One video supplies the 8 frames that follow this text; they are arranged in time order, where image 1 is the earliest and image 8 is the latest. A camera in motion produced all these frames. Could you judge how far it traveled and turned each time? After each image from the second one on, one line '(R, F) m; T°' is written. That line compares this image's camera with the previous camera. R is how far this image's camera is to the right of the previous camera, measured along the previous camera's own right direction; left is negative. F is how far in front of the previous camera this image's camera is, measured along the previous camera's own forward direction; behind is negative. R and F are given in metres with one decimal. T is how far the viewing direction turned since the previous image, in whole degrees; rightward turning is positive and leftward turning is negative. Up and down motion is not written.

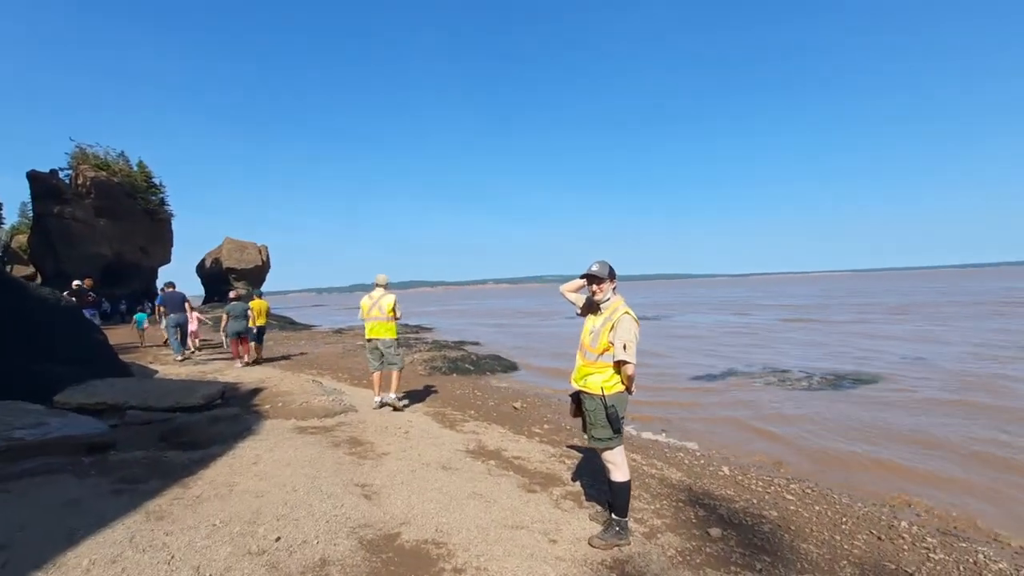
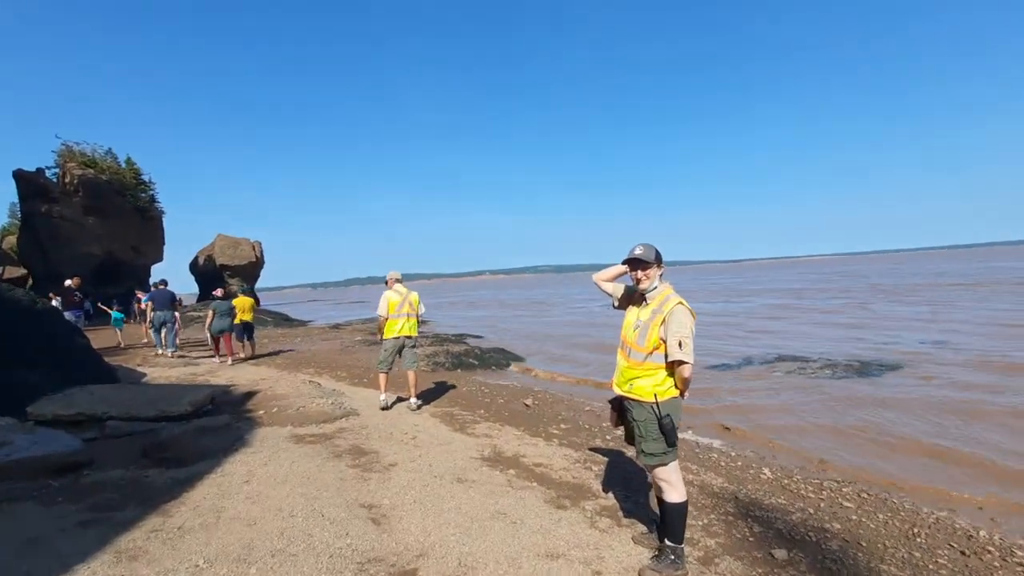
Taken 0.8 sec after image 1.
(-0.3, +0.7) m; 0°
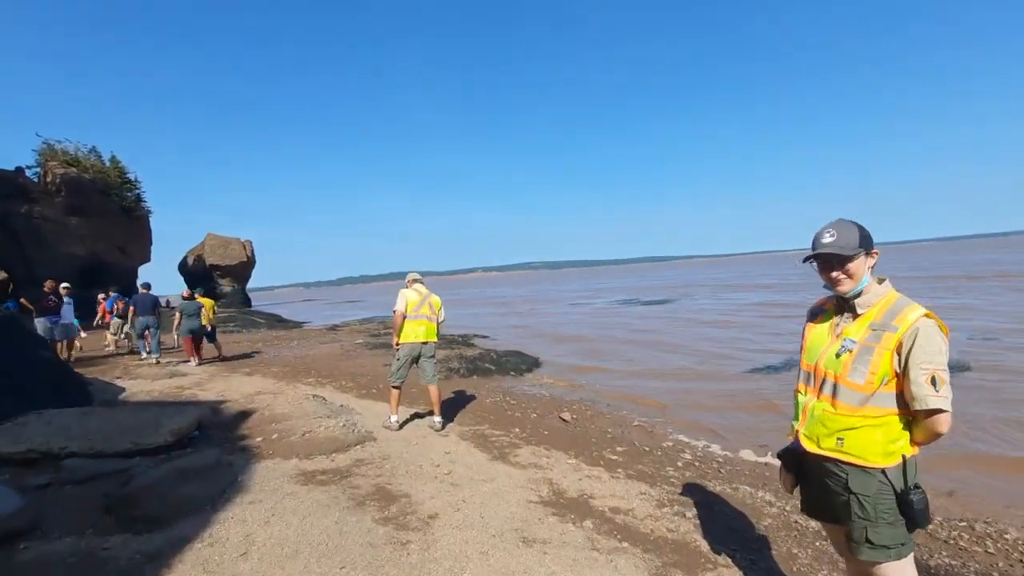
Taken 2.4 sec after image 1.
(-0.7, +1.4) m; +1°
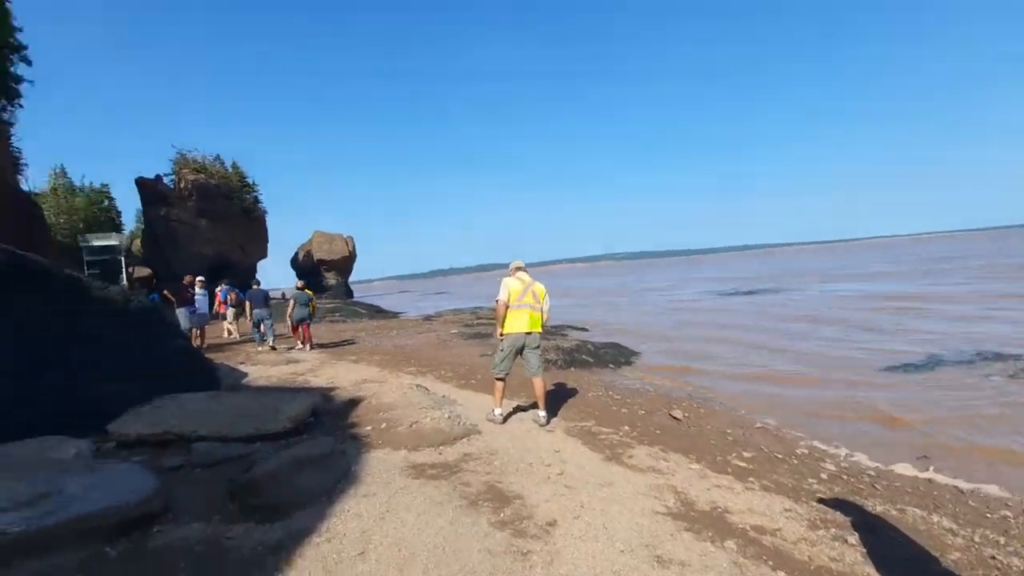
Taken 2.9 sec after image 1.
(-0.3, +0.4) m; -10°
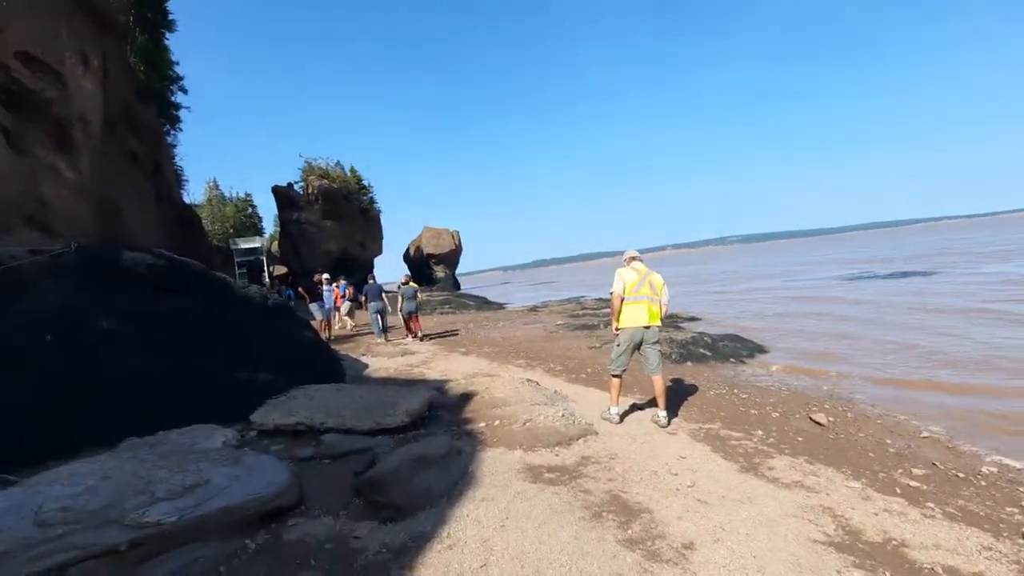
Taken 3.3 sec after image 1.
(-0.2, +0.3) m; -11°
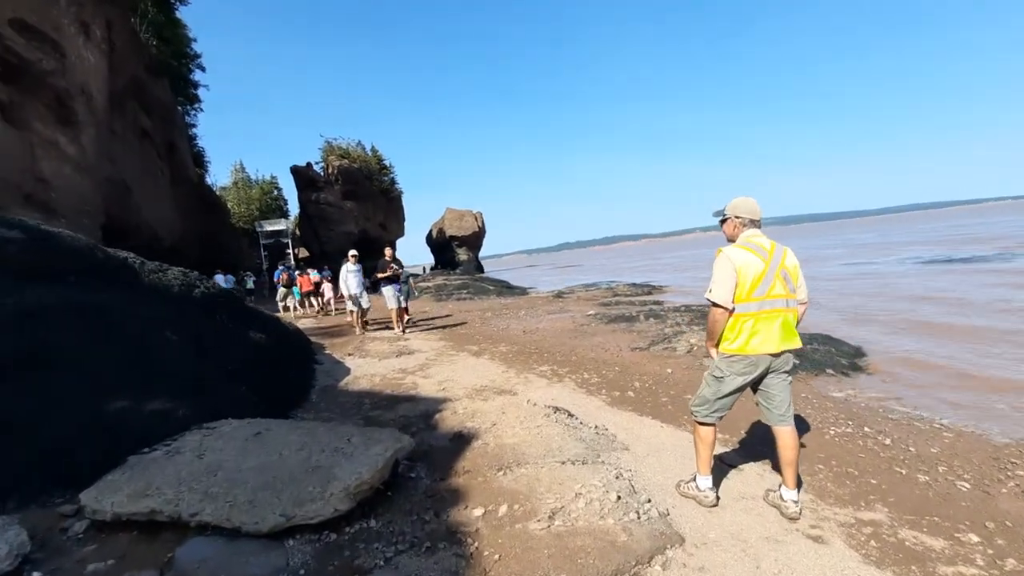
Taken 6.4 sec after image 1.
(0.0, +3.0) m; -3°
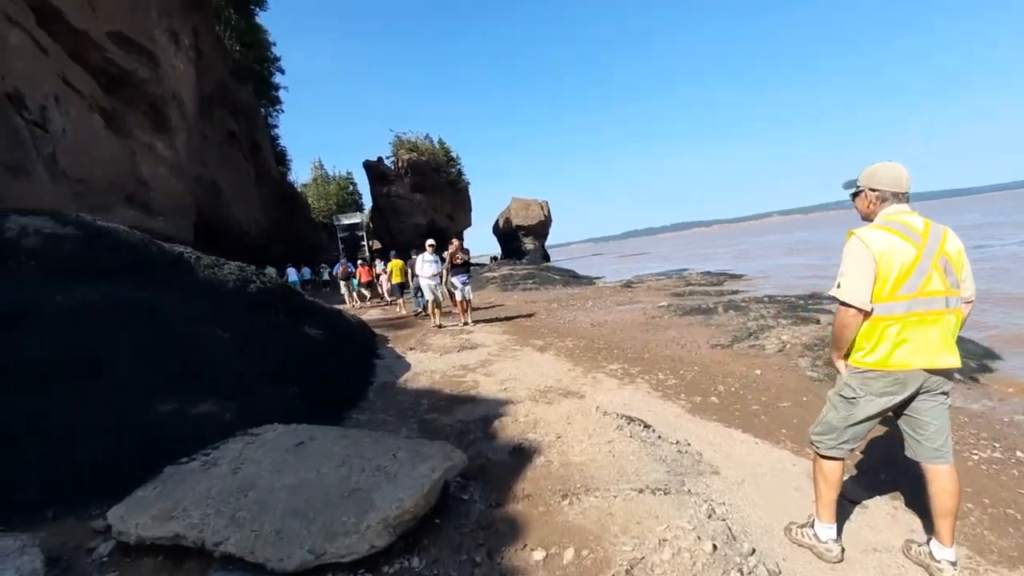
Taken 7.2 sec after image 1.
(0.0, +0.7) m; -7°
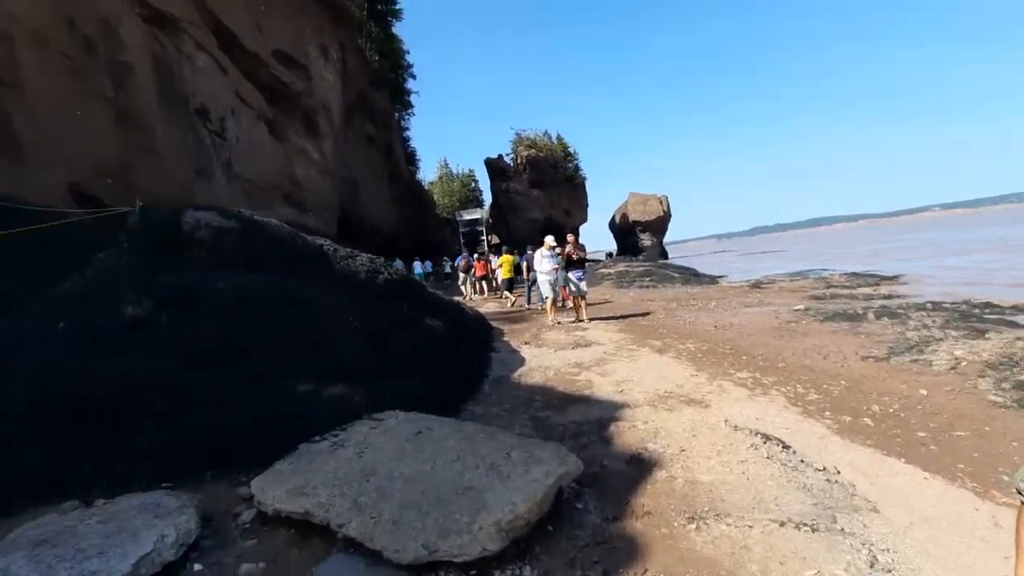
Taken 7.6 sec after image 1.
(-0.1, +0.2) m; -12°
